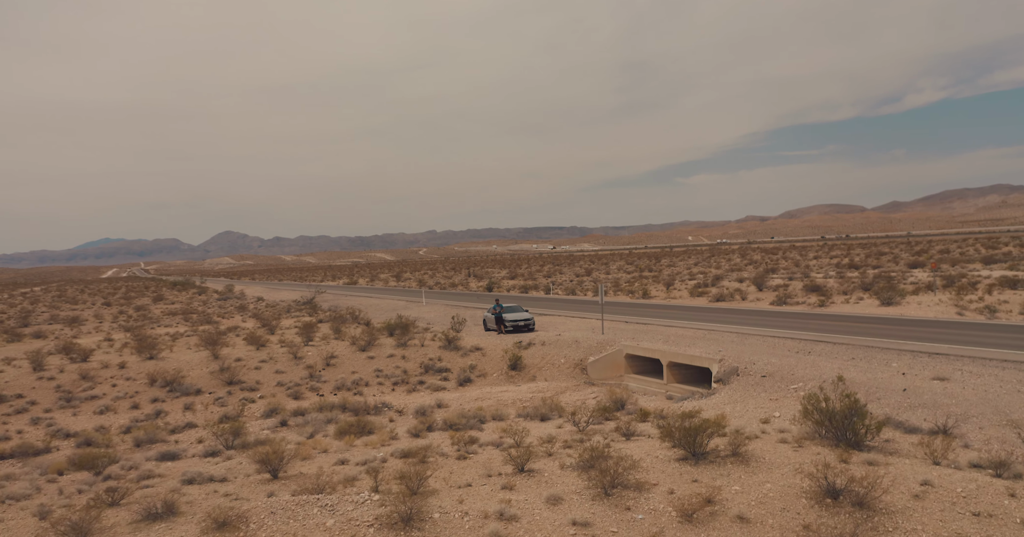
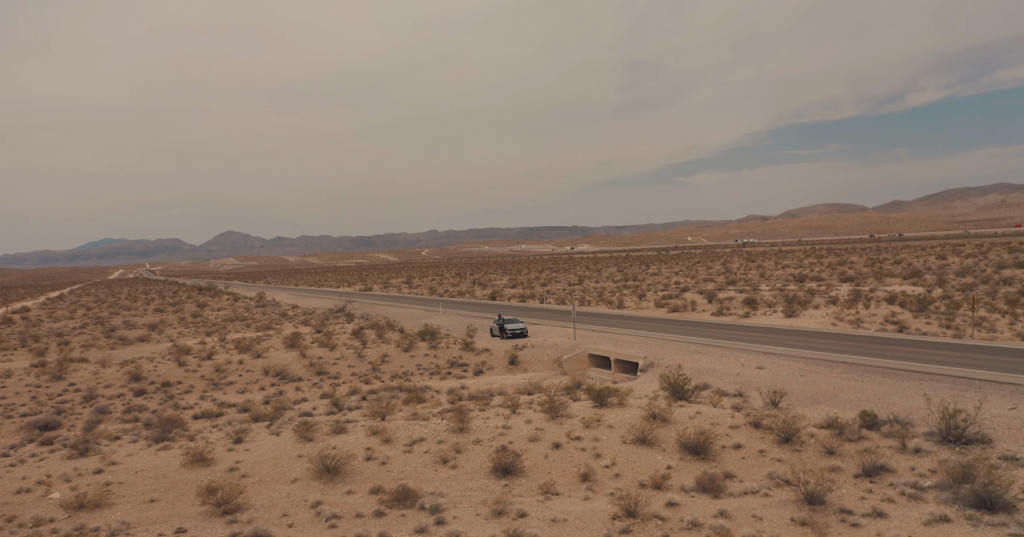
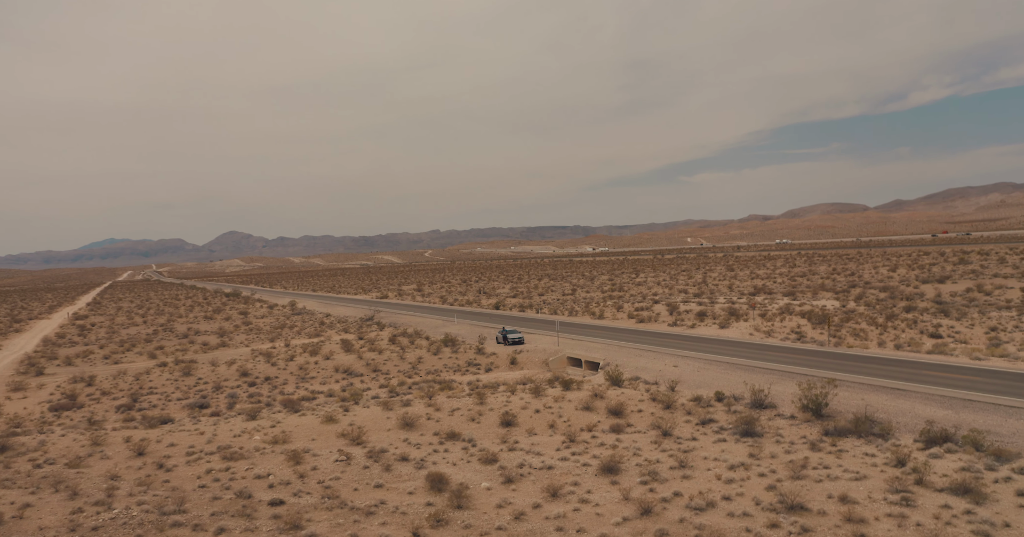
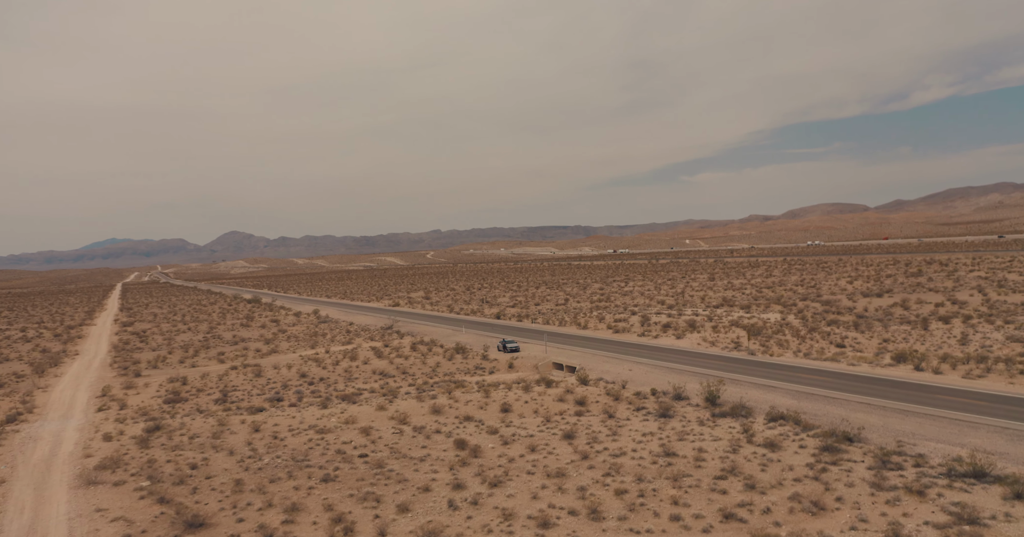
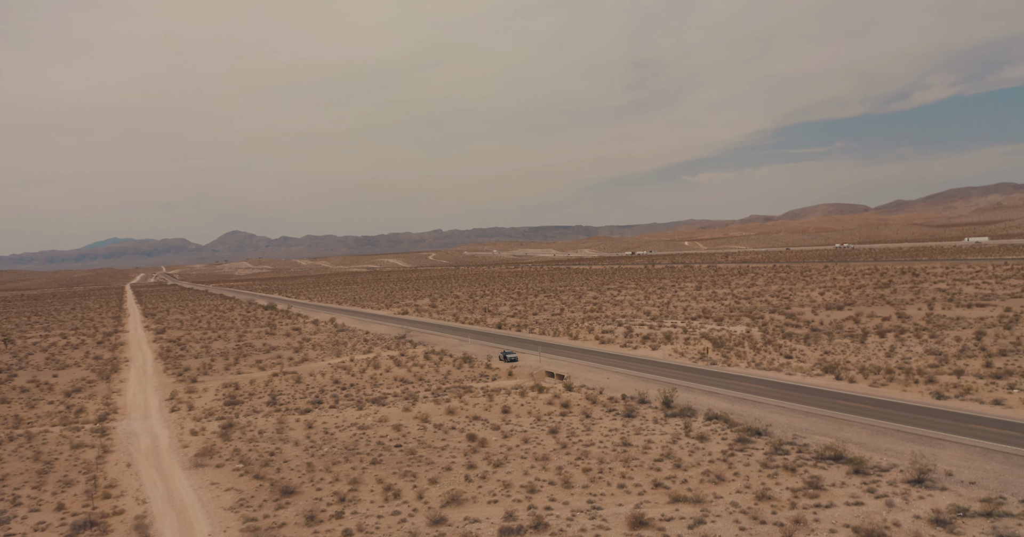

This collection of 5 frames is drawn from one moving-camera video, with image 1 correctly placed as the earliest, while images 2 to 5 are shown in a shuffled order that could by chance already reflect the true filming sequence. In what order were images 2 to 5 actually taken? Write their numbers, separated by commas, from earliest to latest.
2, 3, 4, 5
